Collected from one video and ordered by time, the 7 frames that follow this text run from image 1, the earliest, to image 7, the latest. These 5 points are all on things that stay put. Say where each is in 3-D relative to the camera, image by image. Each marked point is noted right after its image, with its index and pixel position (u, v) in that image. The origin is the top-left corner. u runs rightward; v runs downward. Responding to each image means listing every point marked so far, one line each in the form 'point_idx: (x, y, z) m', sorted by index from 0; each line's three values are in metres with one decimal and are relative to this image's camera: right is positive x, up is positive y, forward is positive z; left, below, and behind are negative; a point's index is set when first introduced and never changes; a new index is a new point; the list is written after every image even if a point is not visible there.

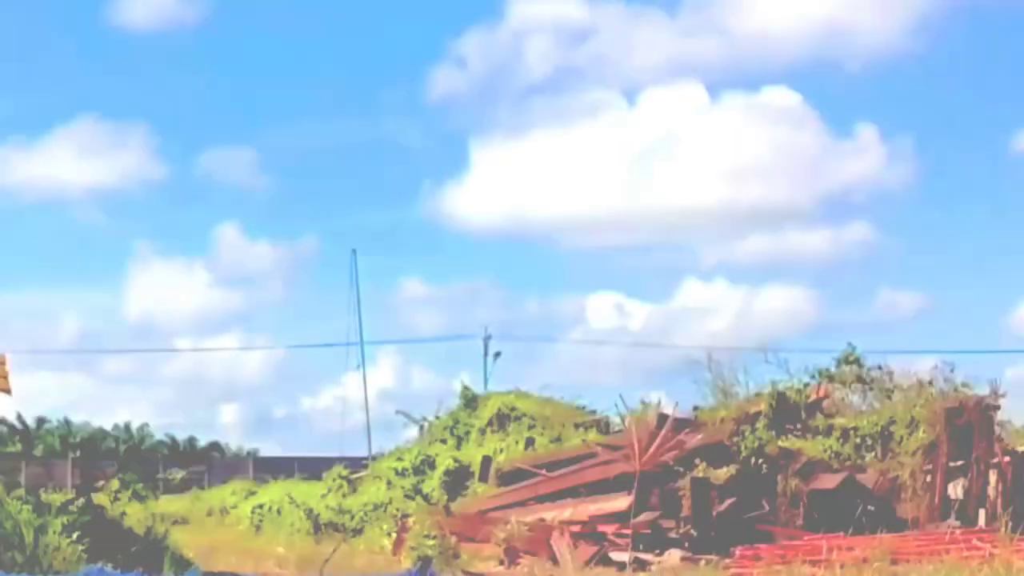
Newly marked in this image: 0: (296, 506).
0: (-2.1, -2.2, +11.8) m
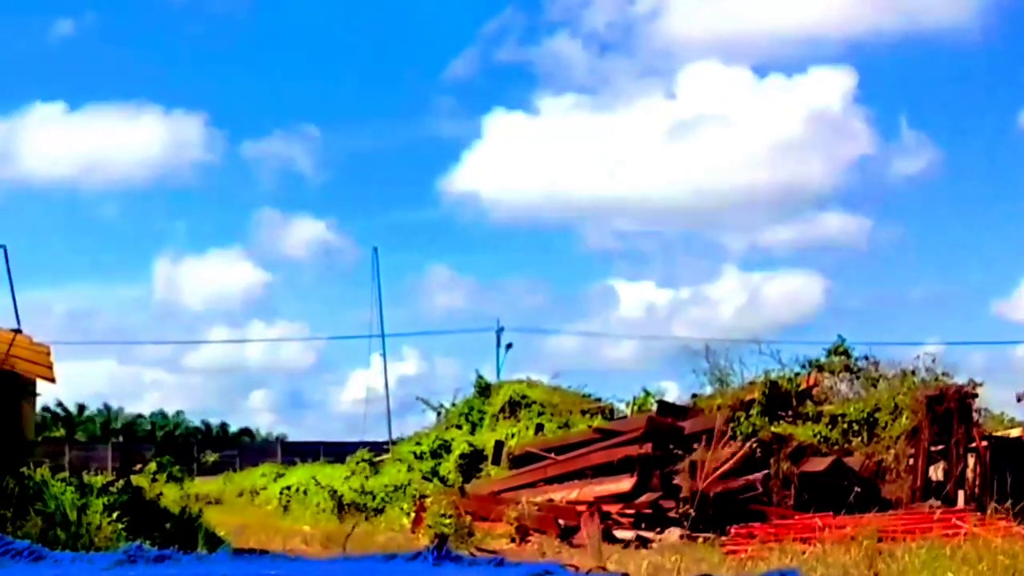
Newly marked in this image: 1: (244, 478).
0: (-2.0, -2.2, +12.5) m
1: (-3.1, -2.3, +13.7) m
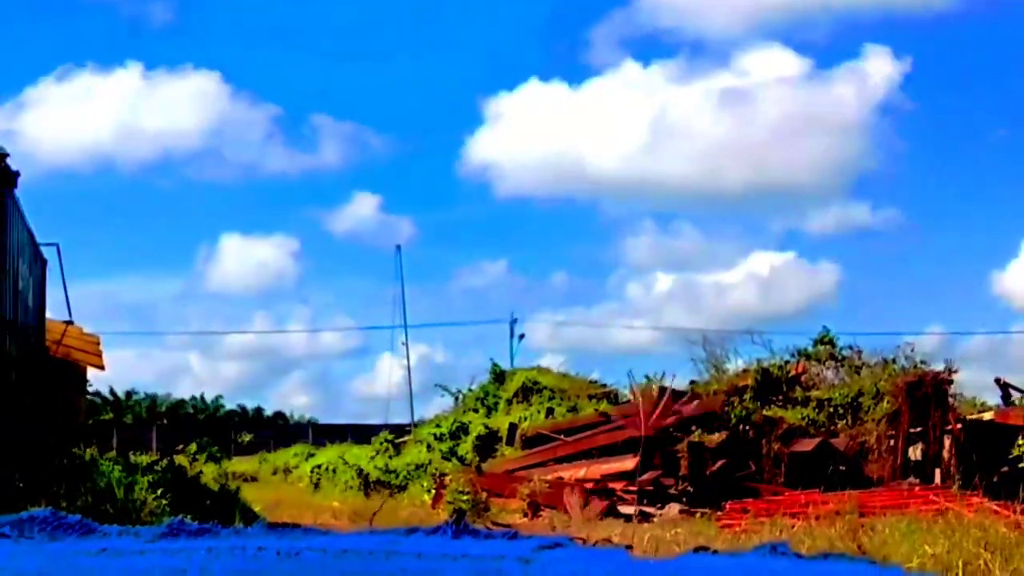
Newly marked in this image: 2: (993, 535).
0: (-1.9, -2.1, +13.4) m
1: (-2.9, -2.2, +14.6) m
2: (+4.4, -2.3, +10.3) m
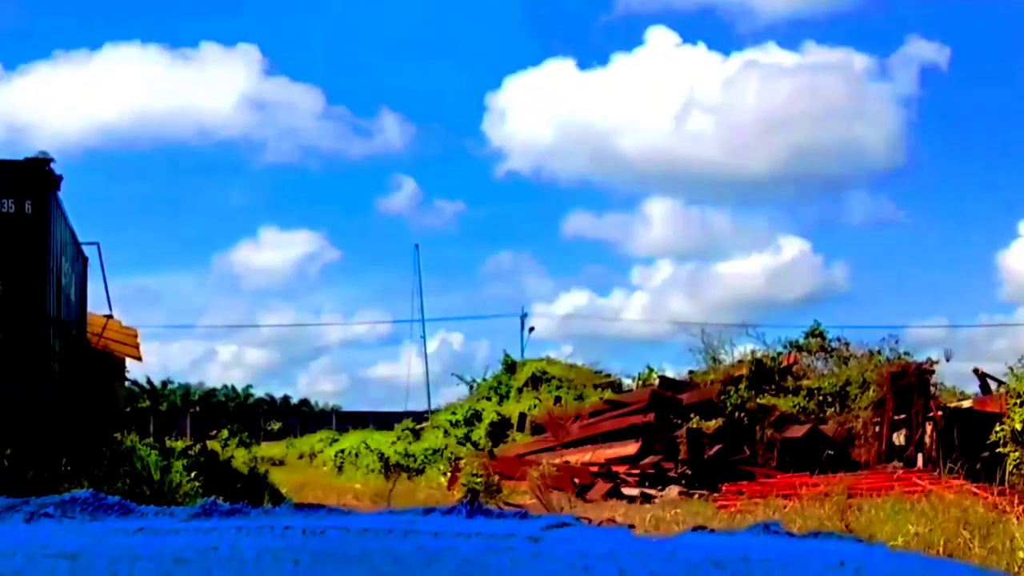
0: (-1.8, -2.1, +14.3) m
1: (-2.8, -2.1, +15.4) m
2: (+4.5, -2.2, +11.1) m
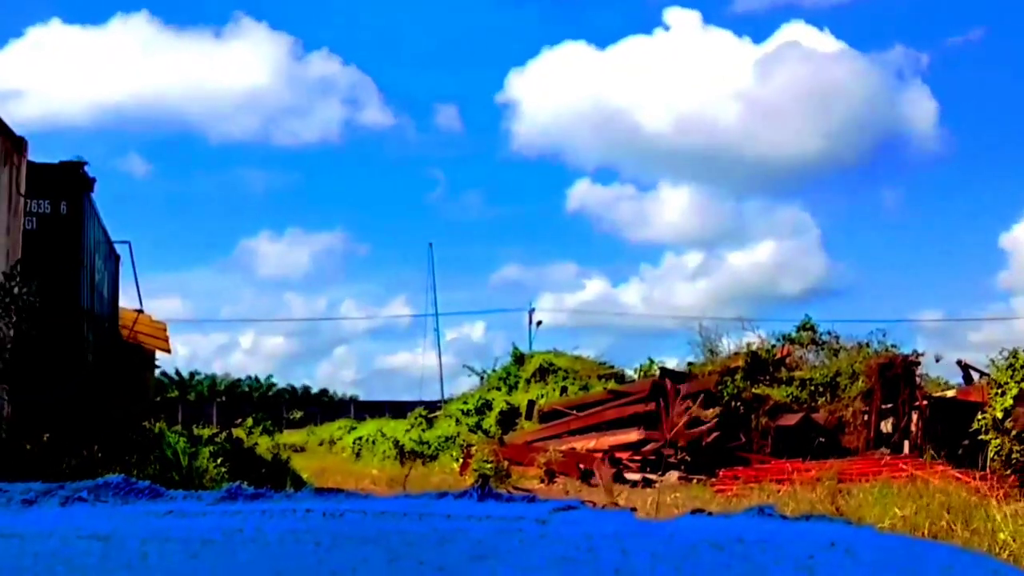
0: (-1.7, -2.0, +15.0) m
1: (-2.7, -2.1, +16.2) m
2: (+4.6, -2.2, +11.8) m
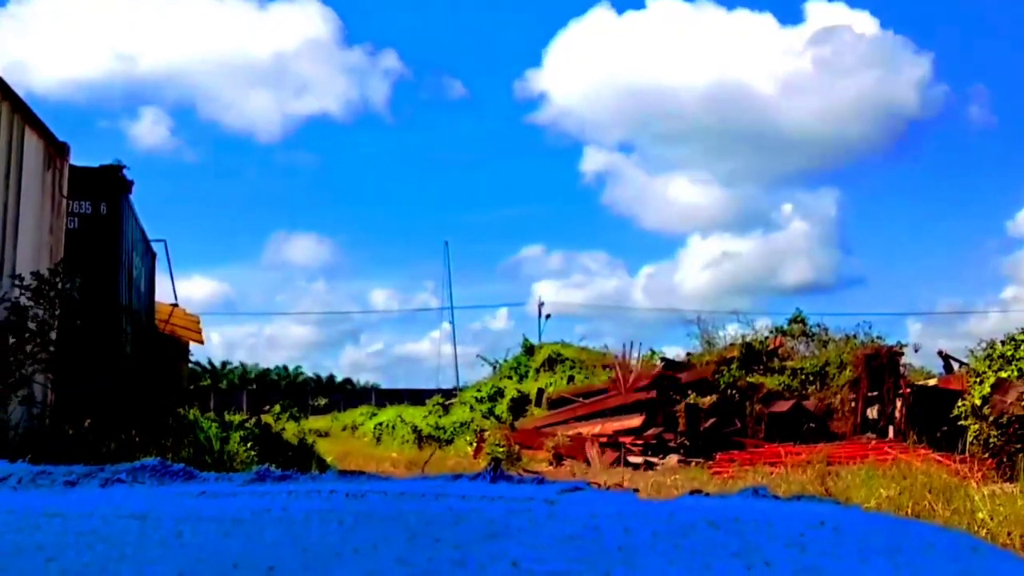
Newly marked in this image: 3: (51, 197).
0: (-1.6, -1.9, +15.9) m
1: (-2.6, -2.0, +17.1) m
2: (+4.8, -2.2, +12.8) m
3: (-5.8, +1.1, +14.3) m
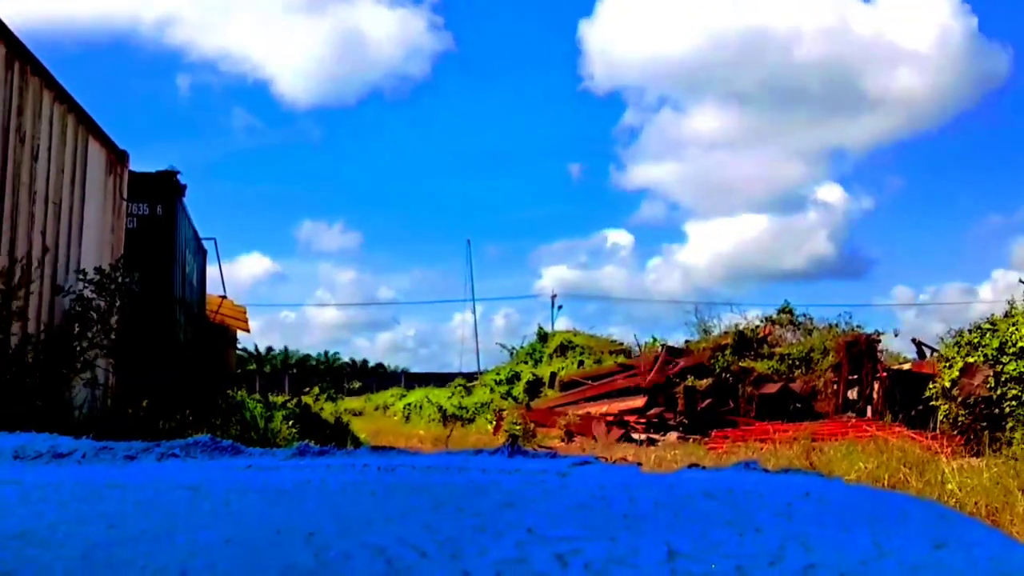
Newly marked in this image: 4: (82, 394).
0: (-1.3, -1.8, +17.4) m
1: (-2.4, -1.9, +18.6) m
2: (+5.0, -2.1, +14.3) m
3: (-5.6, +1.2, +15.8) m
4: (-5.7, -1.4, +15.0) m
